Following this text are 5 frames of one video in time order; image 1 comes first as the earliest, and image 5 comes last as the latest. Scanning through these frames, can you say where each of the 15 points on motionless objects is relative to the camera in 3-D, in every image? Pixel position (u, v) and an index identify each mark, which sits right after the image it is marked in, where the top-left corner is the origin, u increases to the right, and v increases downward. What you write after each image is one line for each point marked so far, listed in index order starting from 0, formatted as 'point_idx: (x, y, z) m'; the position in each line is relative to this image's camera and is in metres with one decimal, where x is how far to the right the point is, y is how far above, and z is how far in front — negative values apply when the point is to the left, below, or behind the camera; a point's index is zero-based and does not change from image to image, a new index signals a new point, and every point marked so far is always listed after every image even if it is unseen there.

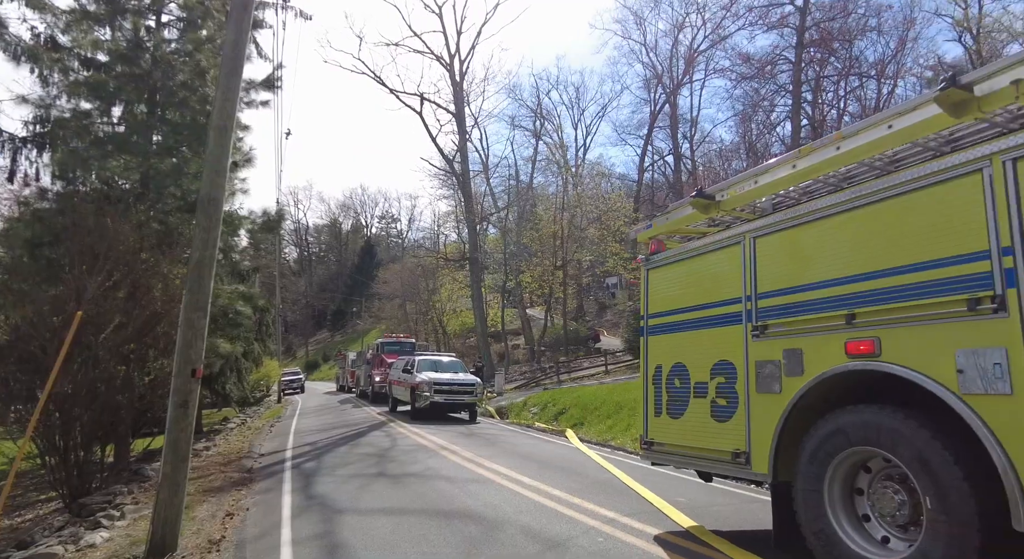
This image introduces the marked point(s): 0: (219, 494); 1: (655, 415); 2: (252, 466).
0: (-4.4, -3.2, +9.7) m
1: (+1.4, -1.3, +6.4) m
2: (-5.1, -3.7, +12.8) m
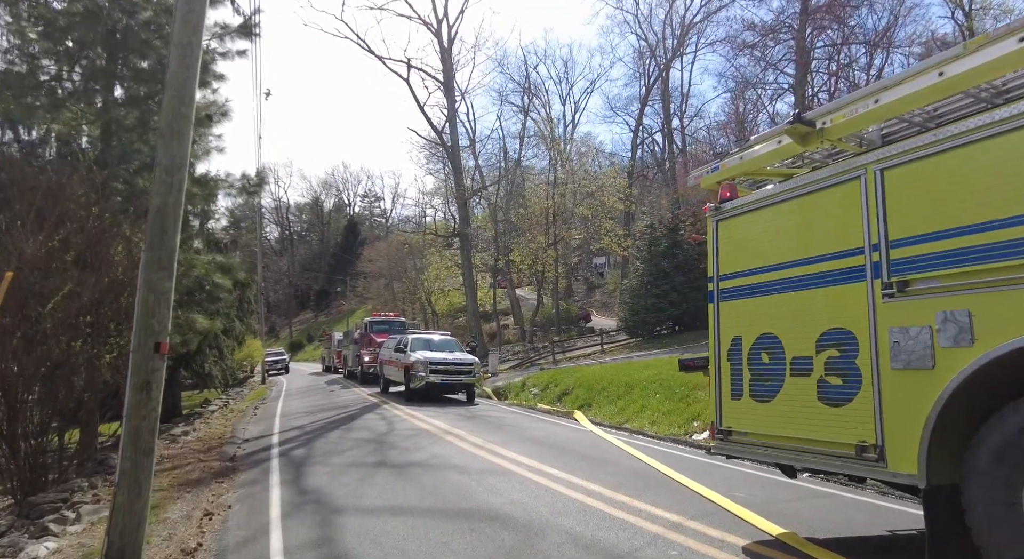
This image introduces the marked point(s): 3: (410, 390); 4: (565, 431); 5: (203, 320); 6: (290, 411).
0: (-4.1, -2.7, +8.5) m
1: (+1.8, -0.9, +5.2) m
2: (-4.9, -3.1, +11.5) m
3: (-3.0, -3.3, +19.6) m
4: (+1.0, -2.9, +12.4) m
5: (-6.6, -0.9, +14.0) m
6: (-6.4, -3.8, +18.9) m
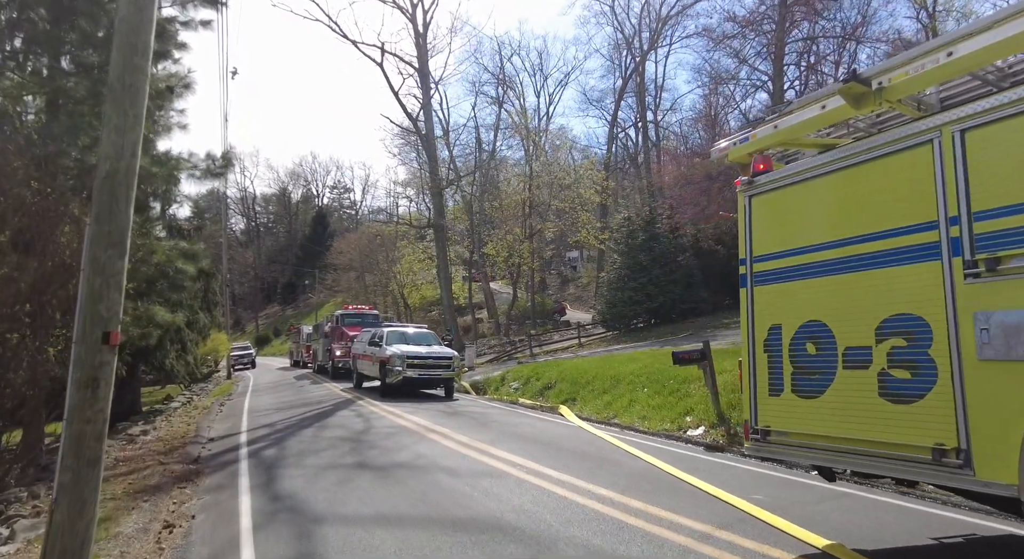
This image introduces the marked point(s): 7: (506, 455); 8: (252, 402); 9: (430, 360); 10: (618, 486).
0: (-4.2, -2.5, +7.6) m
1: (+1.8, -0.8, +4.6) m
2: (-5.1, -2.9, +10.7) m
3: (-3.6, -3.0, +18.9) m
4: (+0.7, -2.7, +11.8) m
5: (-6.9, -0.6, +13.1) m
6: (-7.0, -3.5, +17.9) m
7: (-0.1, -2.3, +8.5) m
8: (-7.9, -3.7, +19.8) m
9: (-2.3, -2.3, +18.6) m
10: (+1.1, -2.1, +6.6) m
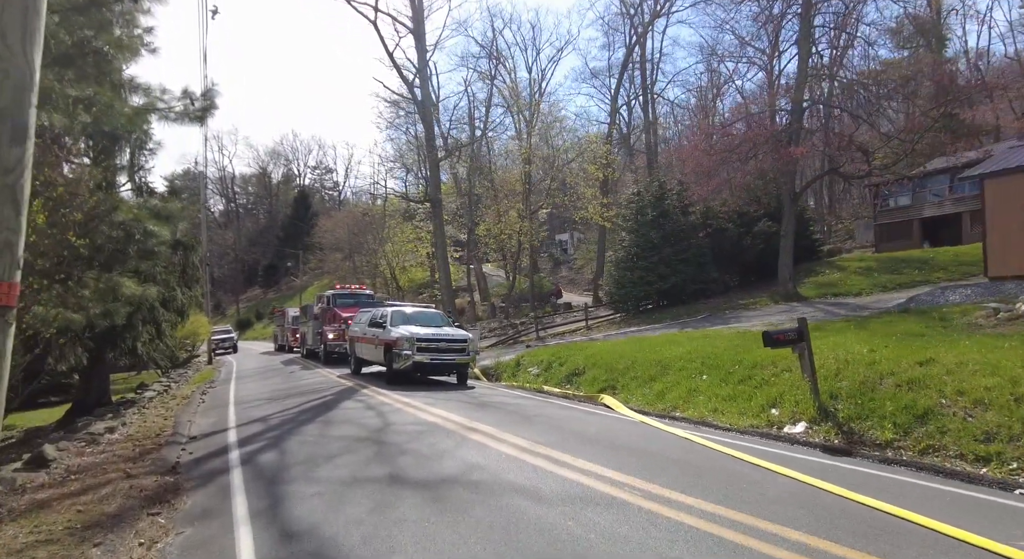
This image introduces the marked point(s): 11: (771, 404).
0: (-3.3, -2.1, +5.4) m
1: (+2.8, -0.4, +2.5) m
2: (-4.3, -2.3, +8.4) m
3: (-3.1, -2.3, +16.6) m
4: (+1.5, -2.2, +9.8) m
5: (-6.2, -0.1, +10.7) m
6: (-6.4, -2.8, +15.7) m
7: (+0.8, -1.8, +6.4) m
8: (-7.3, -3.0, +17.5) m
9: (-1.7, -1.6, +16.4) m
10: (+2.0, -1.7, +4.5) m
11: (+4.0, -1.9, +10.0) m
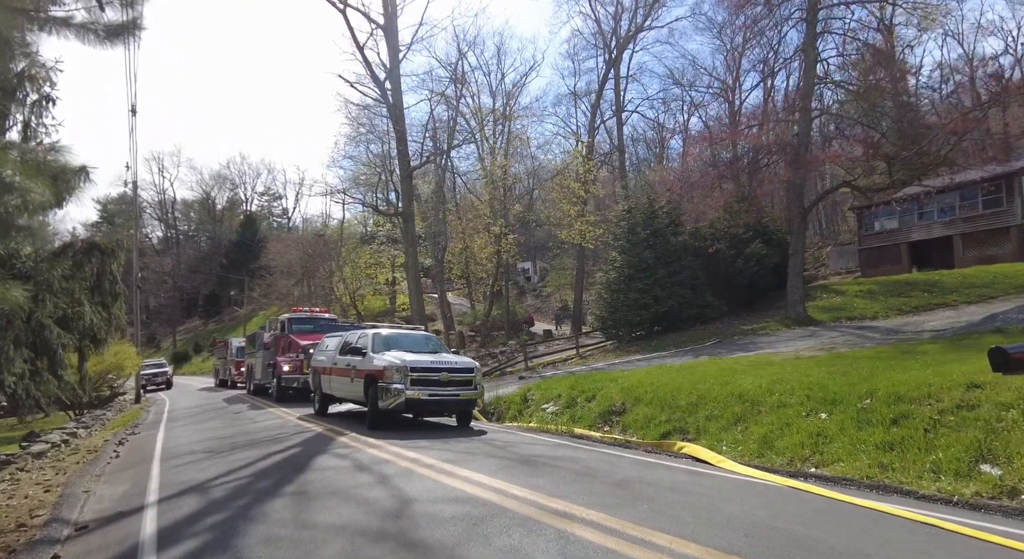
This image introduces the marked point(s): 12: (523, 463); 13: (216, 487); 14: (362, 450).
0: (-2.1, -1.8, +1.6) m
1: (+4.2, 0.0, -0.7) m
2: (-3.3, -2.2, +4.5) m
3: (-2.7, -2.6, +12.8) m
4: (+2.4, -2.1, +6.3) m
5: (-5.4, 0.0, +6.8) m
6: (-5.9, -3.0, +11.5) m
7: (+1.9, -1.6, +2.9) m
8: (-7.0, -3.2, +13.3) m
9: (-1.3, -1.8, +12.7) m
10: (+3.3, -1.3, +1.2) m
11: (+4.8, -1.9, +6.8) m
12: (+0.2, -2.3, +8.0) m
13: (-3.6, -2.5, +7.8) m
14: (-2.3, -2.5, +9.7) m
